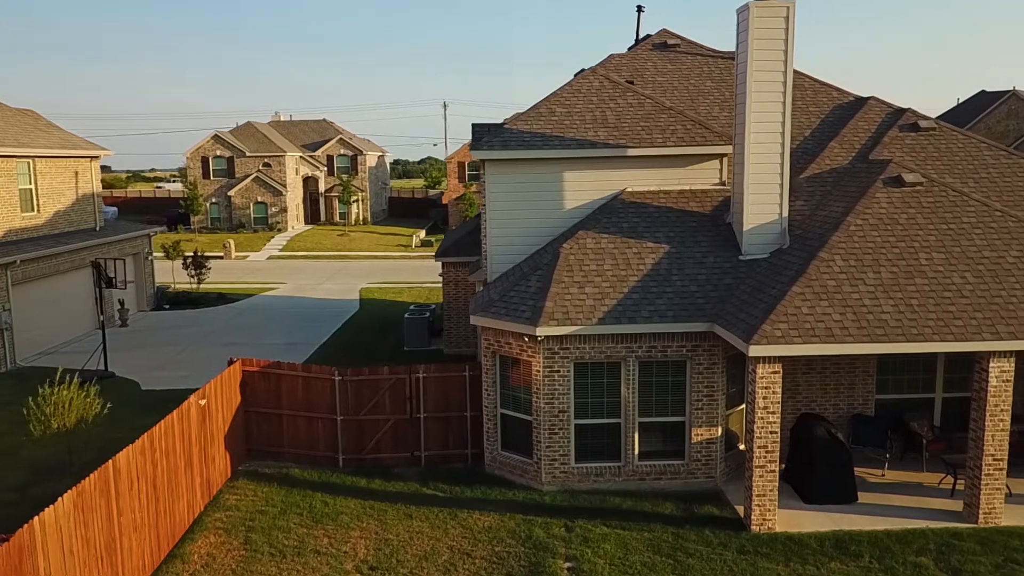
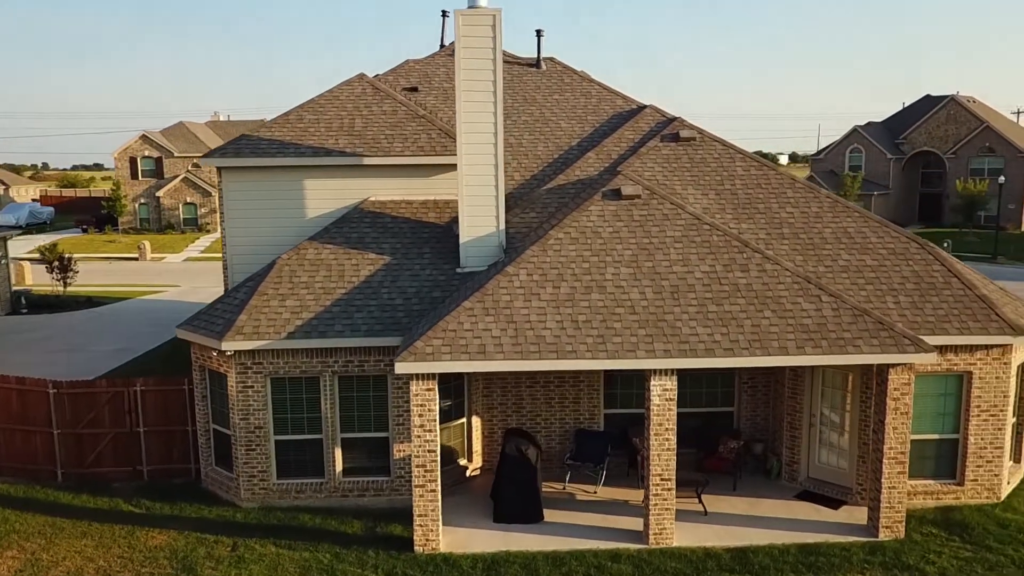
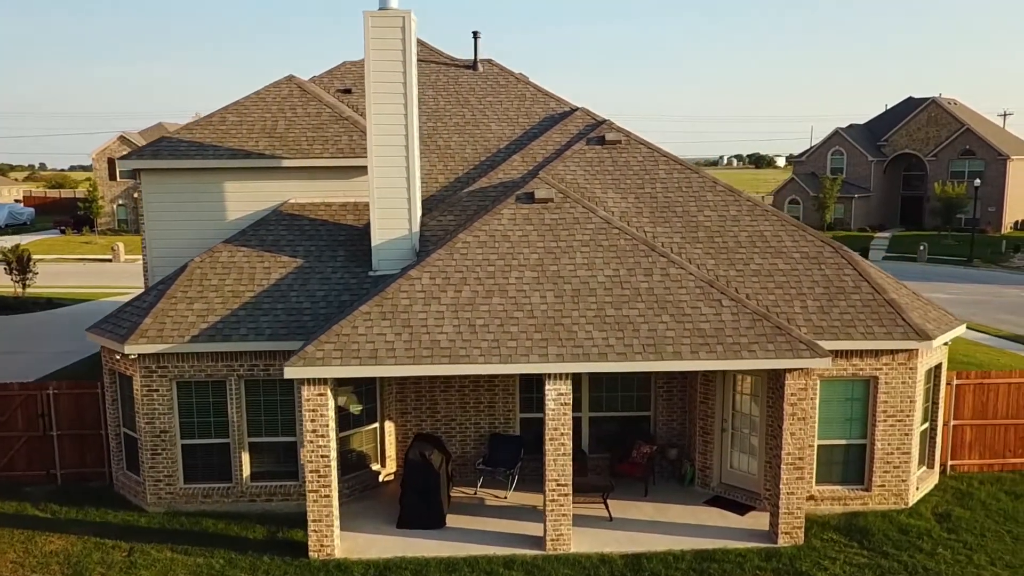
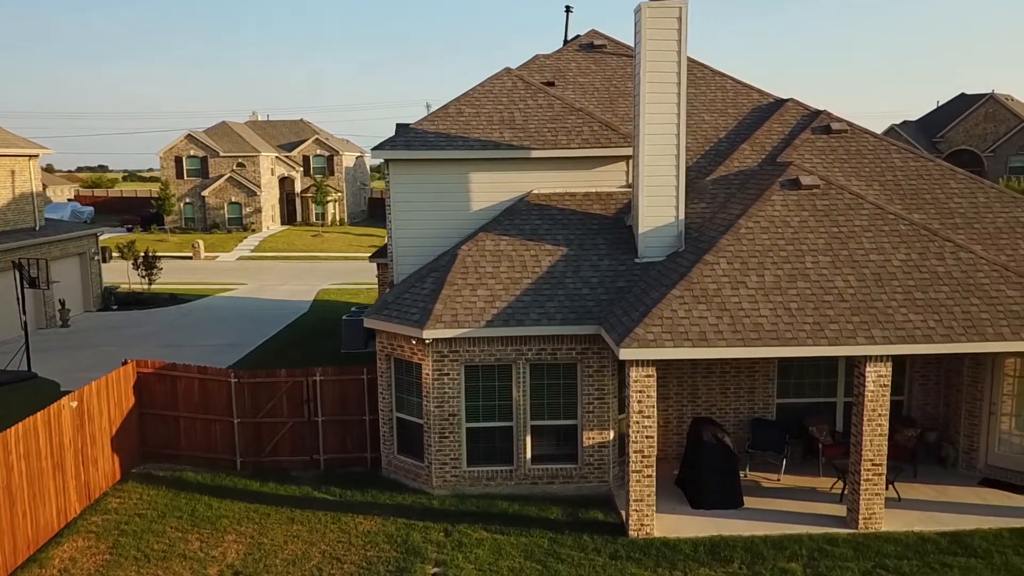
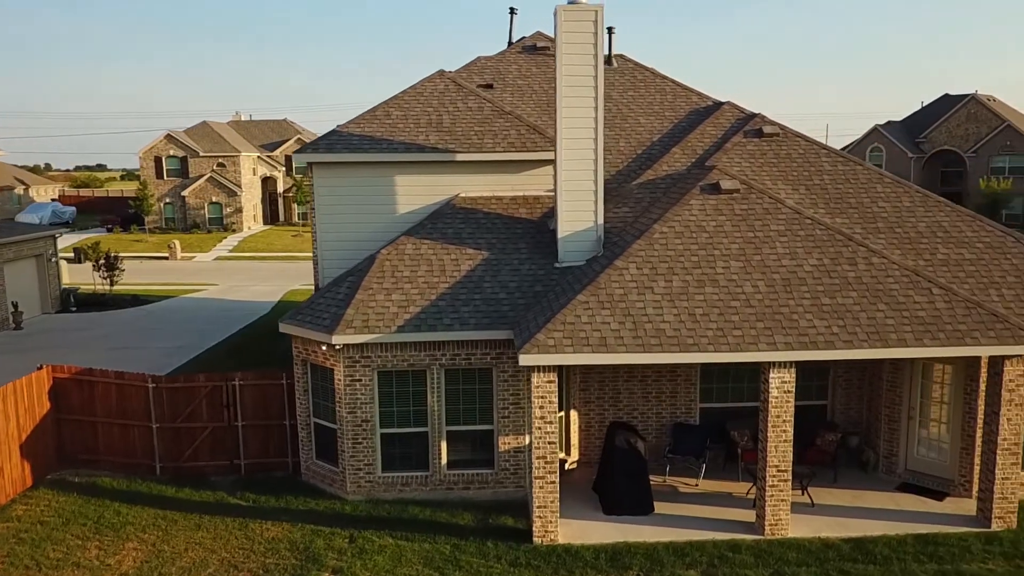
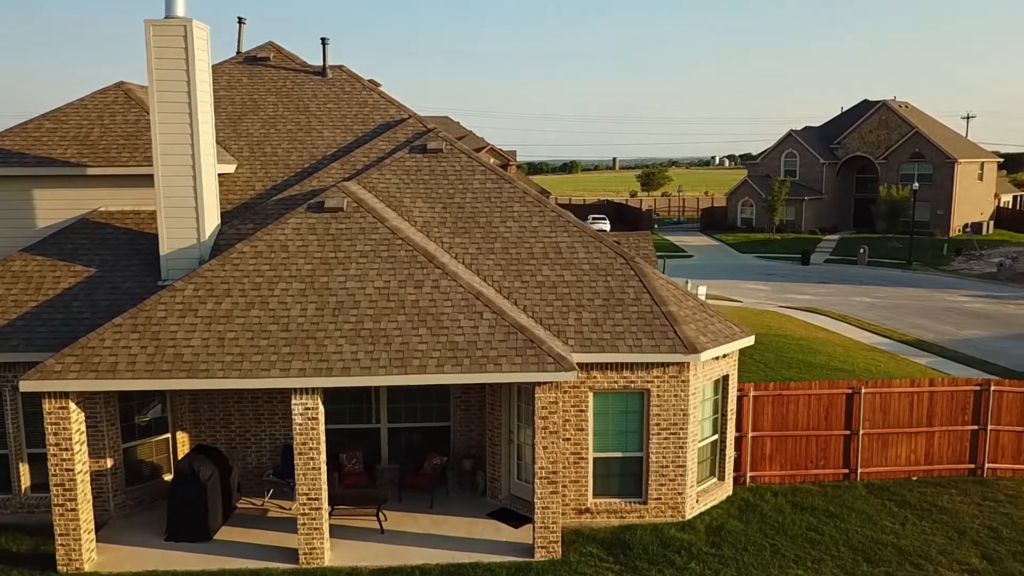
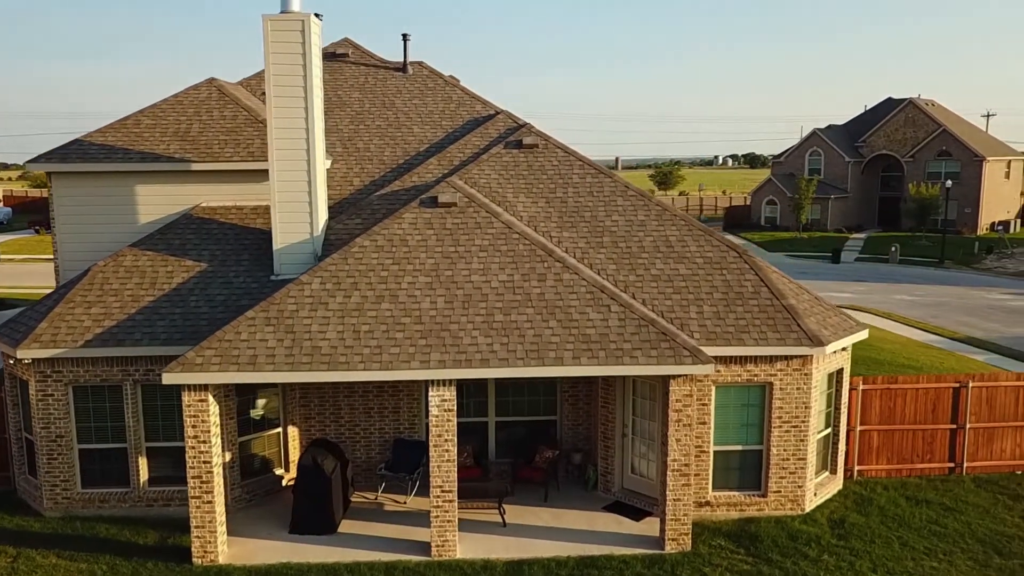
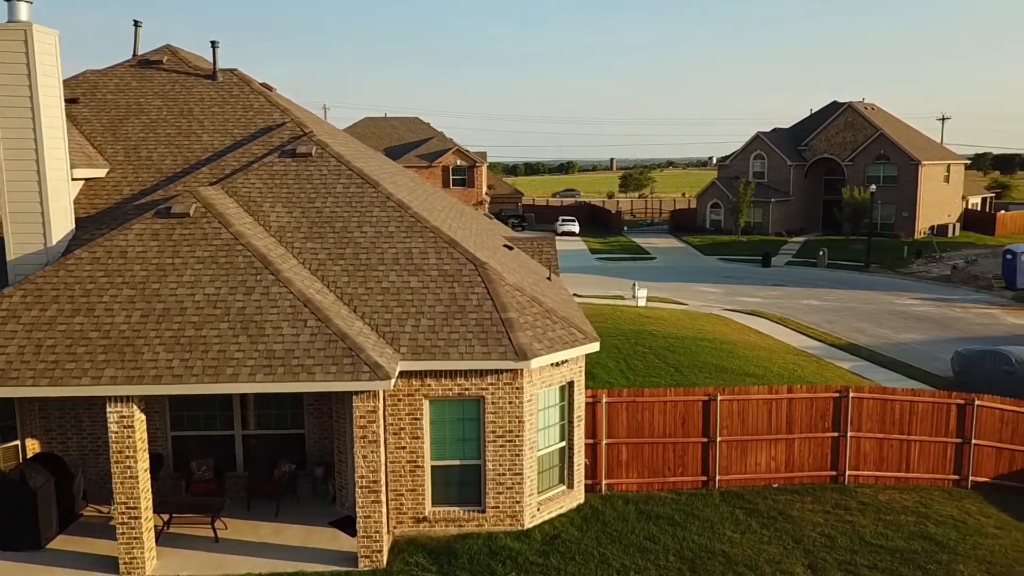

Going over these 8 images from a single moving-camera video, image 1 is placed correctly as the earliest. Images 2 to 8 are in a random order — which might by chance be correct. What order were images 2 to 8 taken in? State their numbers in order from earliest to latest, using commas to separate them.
4, 5, 2, 3, 7, 6, 8
